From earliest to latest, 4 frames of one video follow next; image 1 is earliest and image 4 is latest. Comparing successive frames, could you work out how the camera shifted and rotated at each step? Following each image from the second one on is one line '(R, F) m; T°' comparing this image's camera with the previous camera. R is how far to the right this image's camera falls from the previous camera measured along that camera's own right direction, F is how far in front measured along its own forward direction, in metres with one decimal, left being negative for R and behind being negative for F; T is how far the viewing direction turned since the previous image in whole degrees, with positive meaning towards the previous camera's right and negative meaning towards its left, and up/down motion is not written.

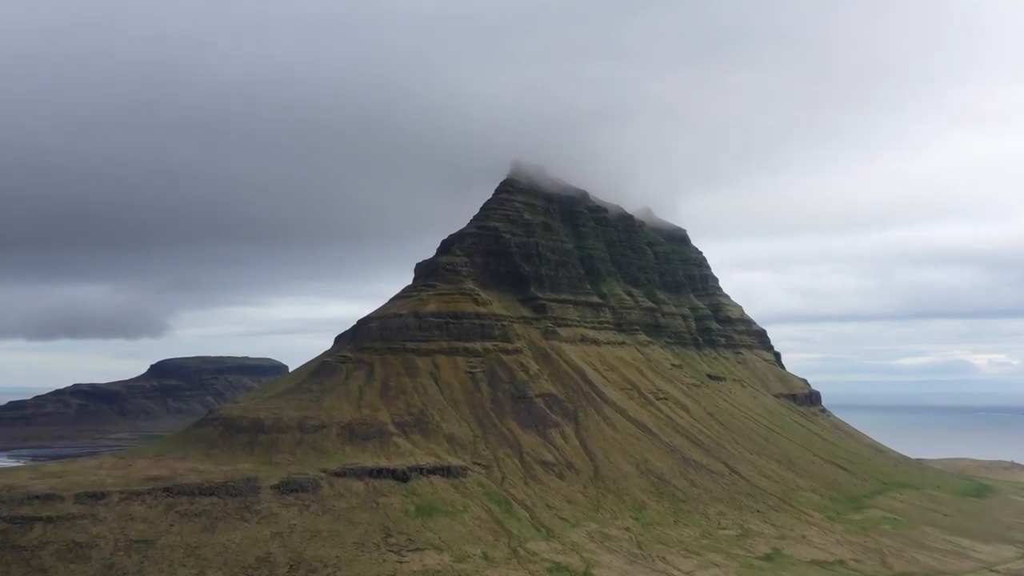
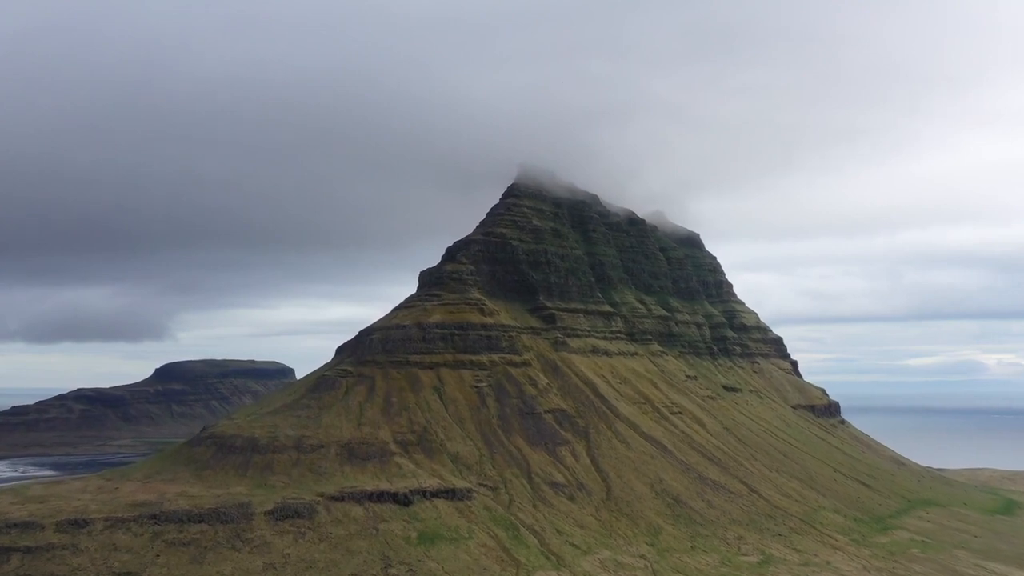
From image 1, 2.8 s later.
(0.0, +5.5) m; -1°
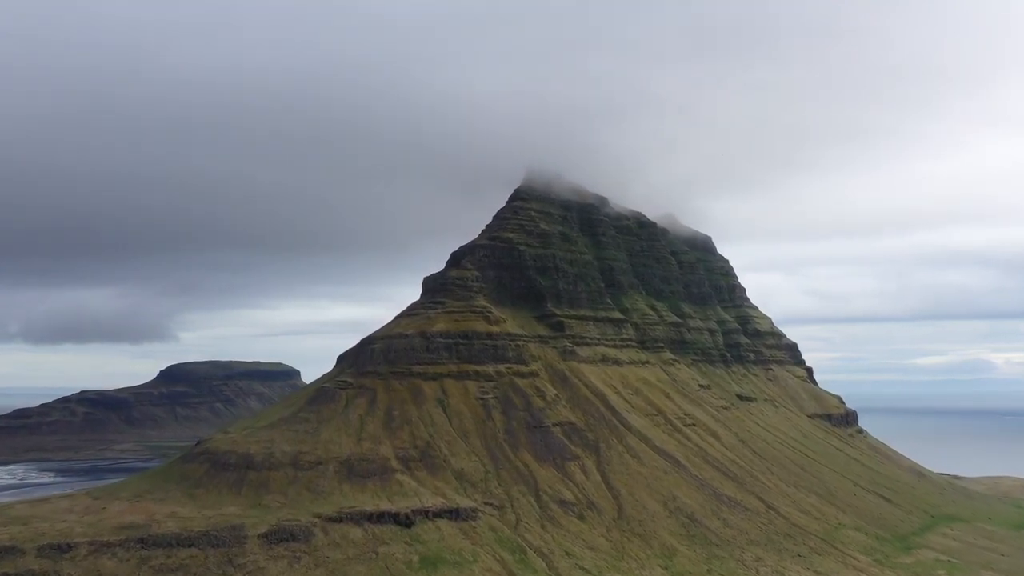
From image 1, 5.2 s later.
(+0.1, +4.6) m; -1°
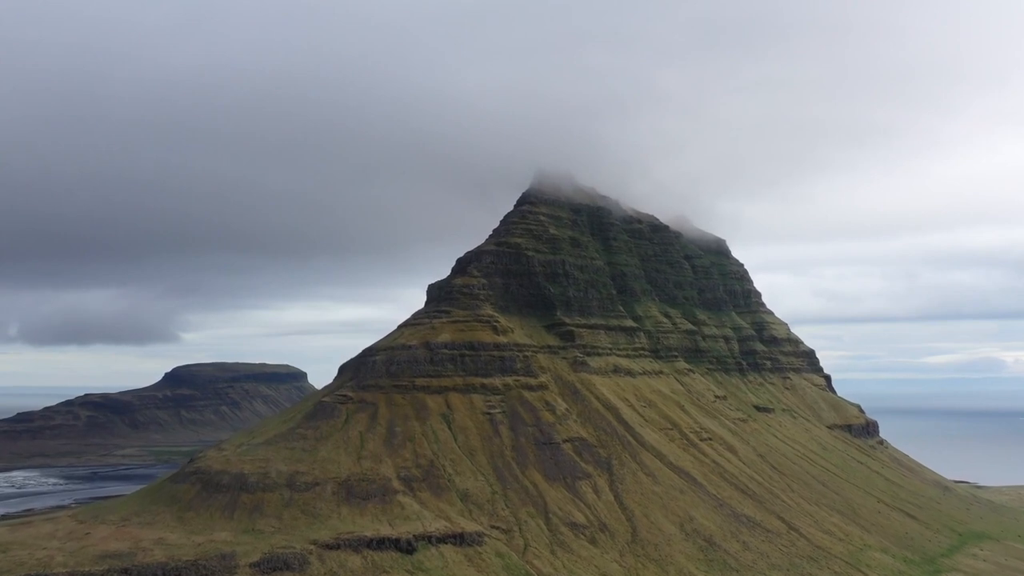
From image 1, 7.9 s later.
(0.0, +5.3) m; -1°
